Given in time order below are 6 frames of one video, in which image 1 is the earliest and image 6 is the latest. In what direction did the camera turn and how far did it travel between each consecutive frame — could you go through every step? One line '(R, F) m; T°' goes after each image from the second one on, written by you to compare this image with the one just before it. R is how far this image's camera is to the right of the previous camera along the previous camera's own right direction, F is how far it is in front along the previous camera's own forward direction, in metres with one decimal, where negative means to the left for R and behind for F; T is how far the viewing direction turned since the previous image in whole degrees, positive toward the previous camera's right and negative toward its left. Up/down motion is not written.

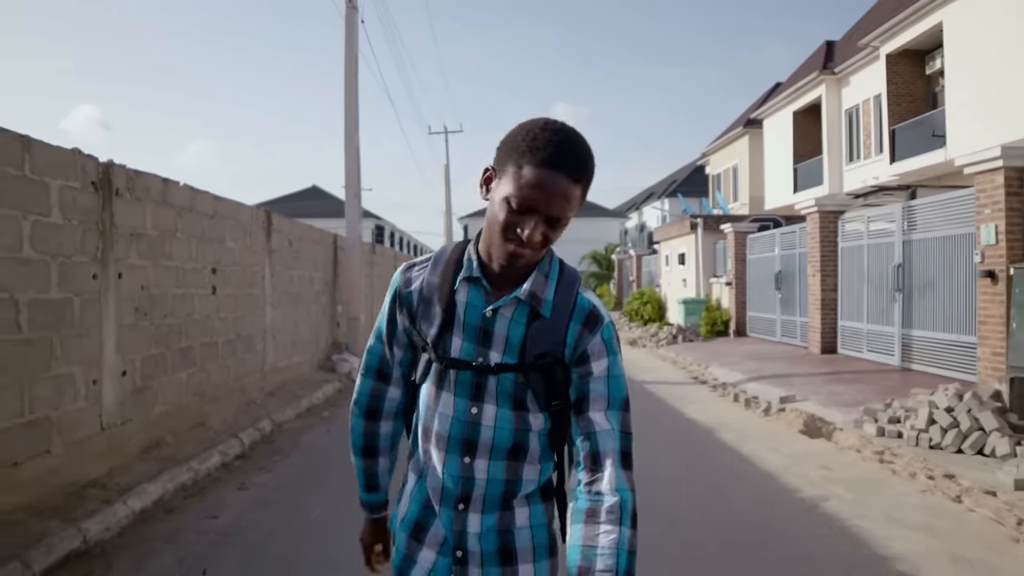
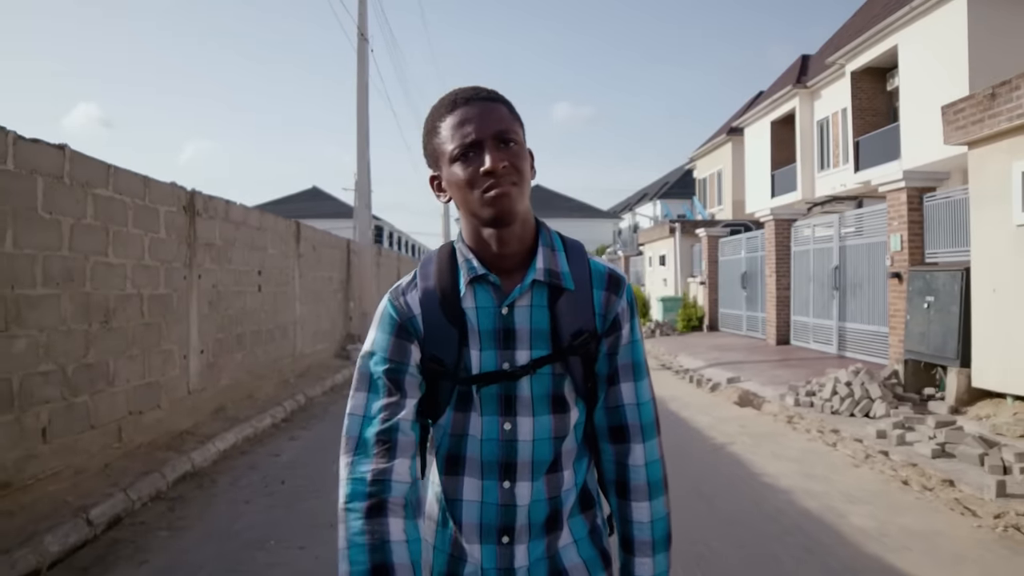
(+0.1, -1.7) m; 0°
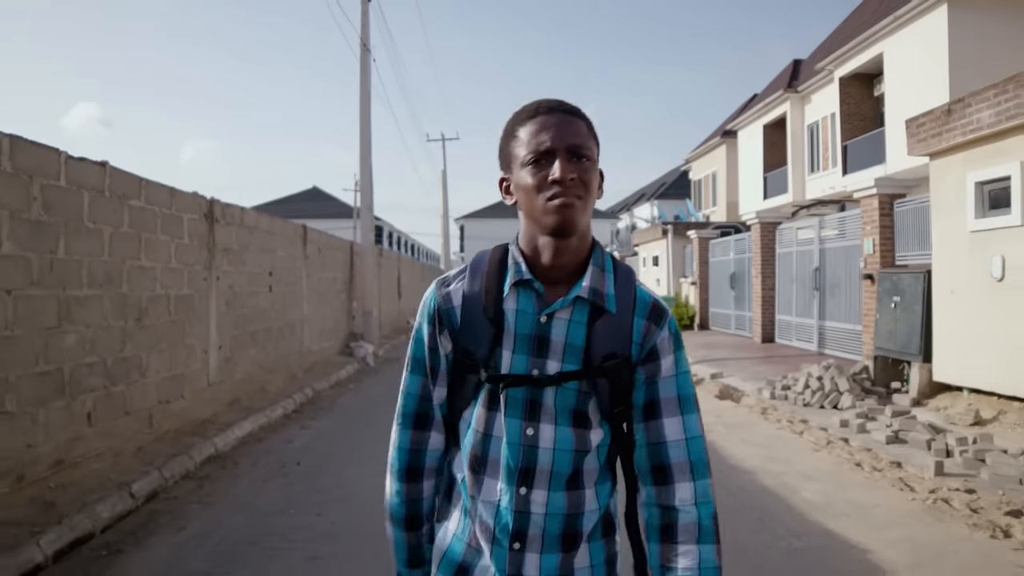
(+0.1, -0.6) m; 0°
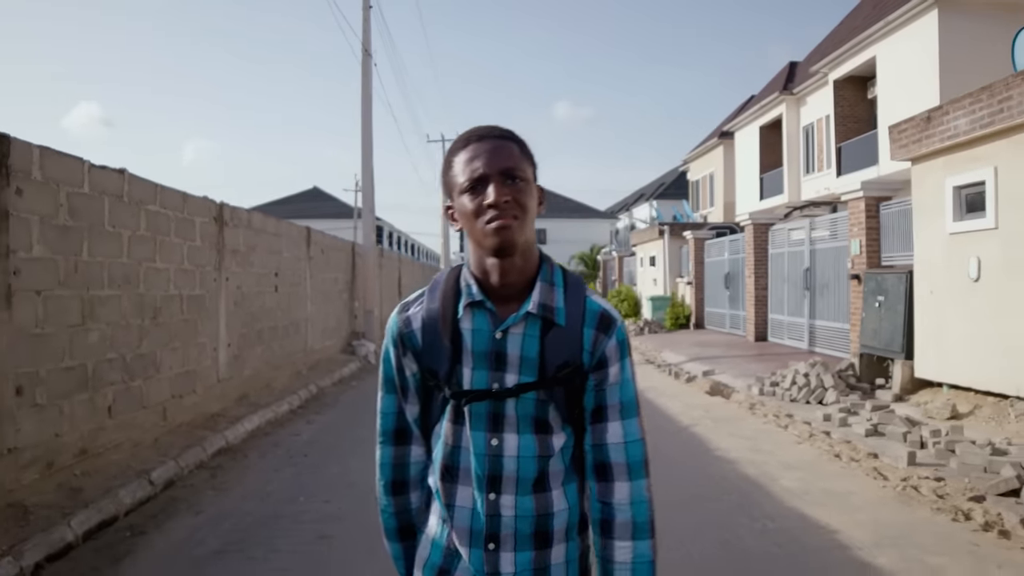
(0.0, -0.3) m; 0°
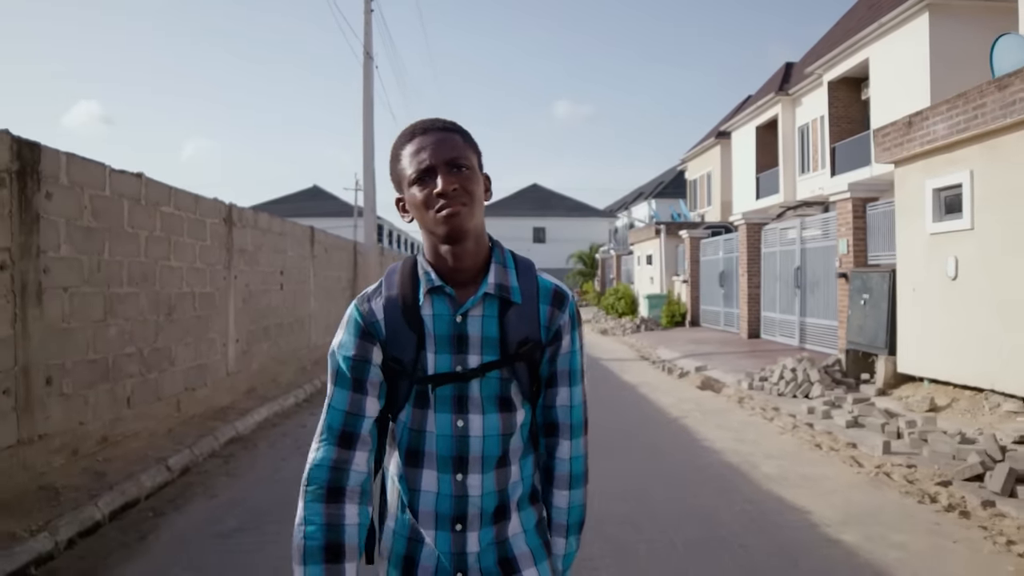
(0.0, -0.3) m; 0°
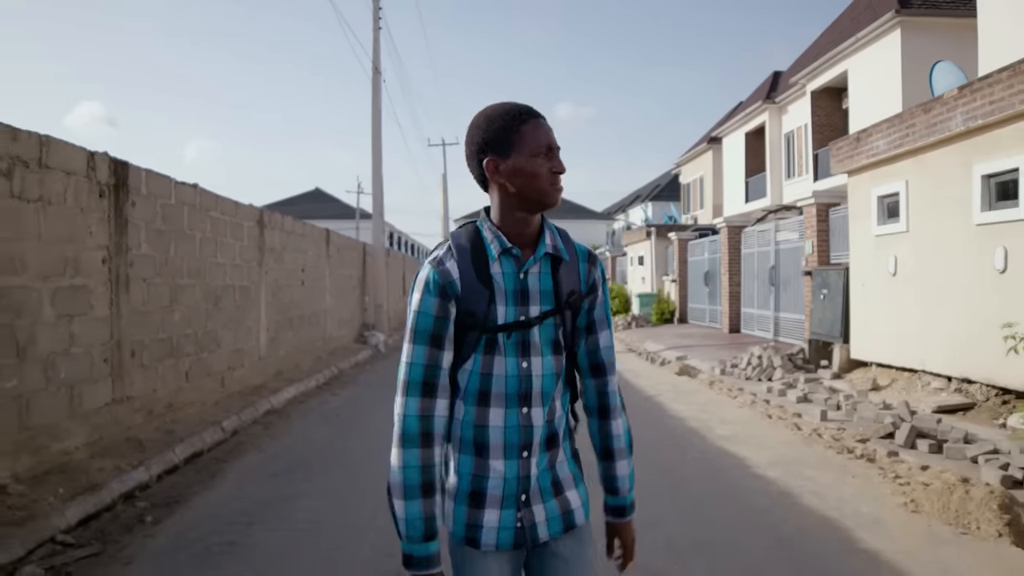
(0.0, -1.2) m; 0°
